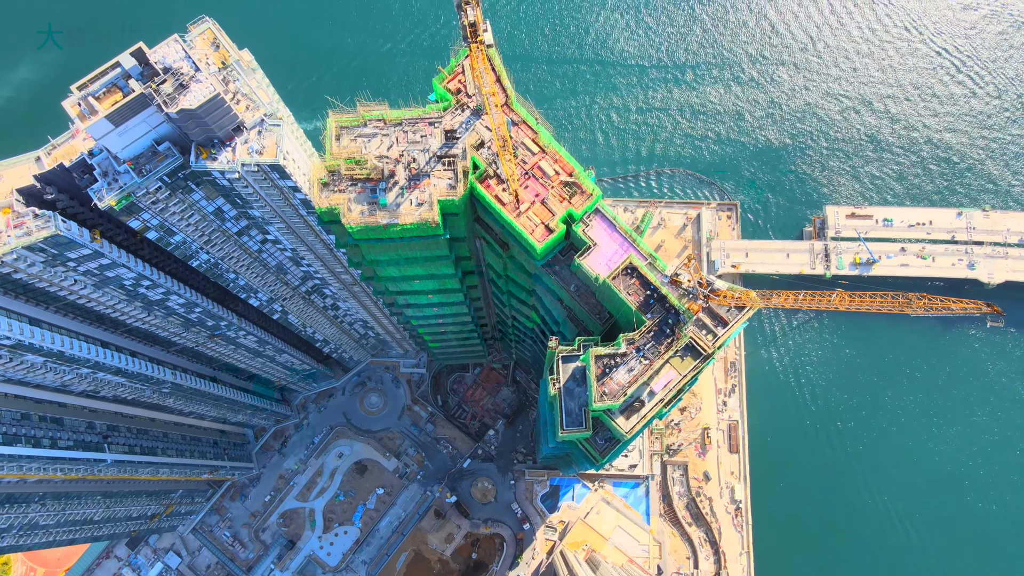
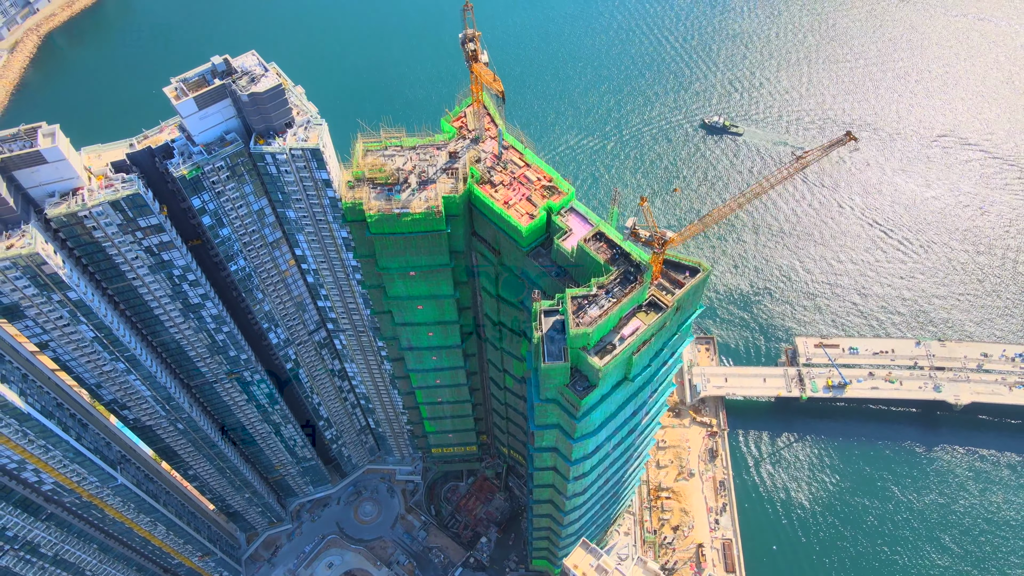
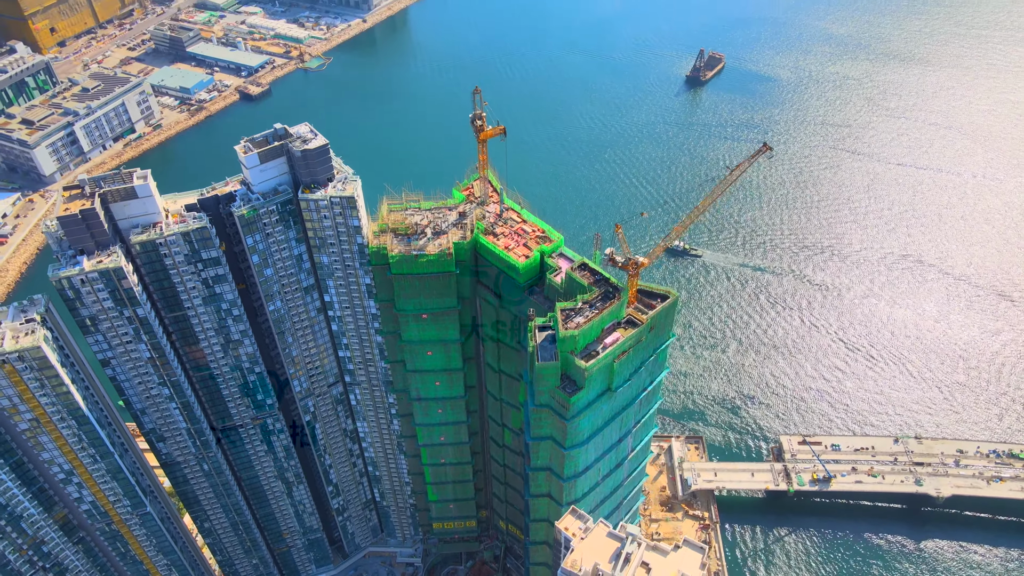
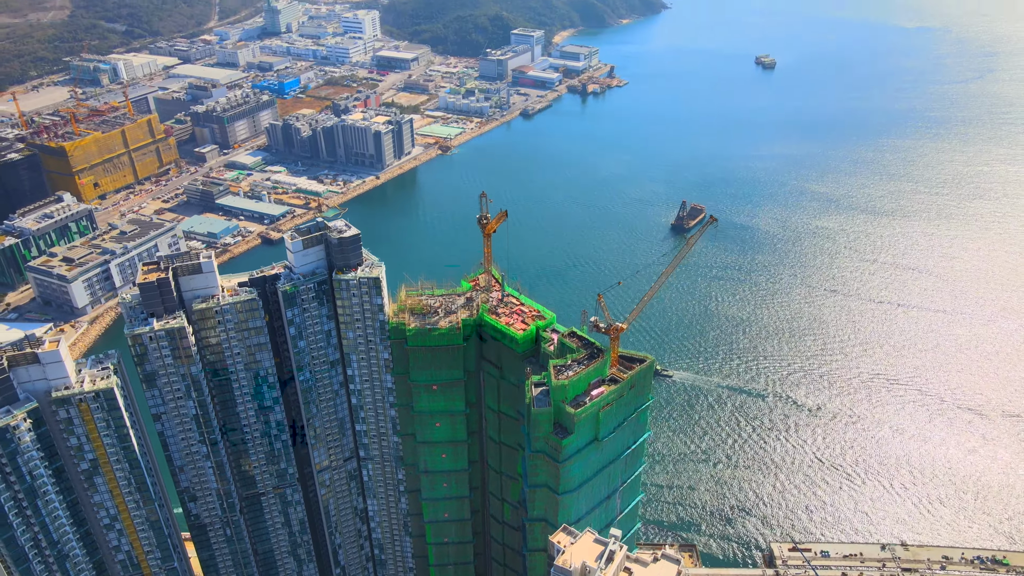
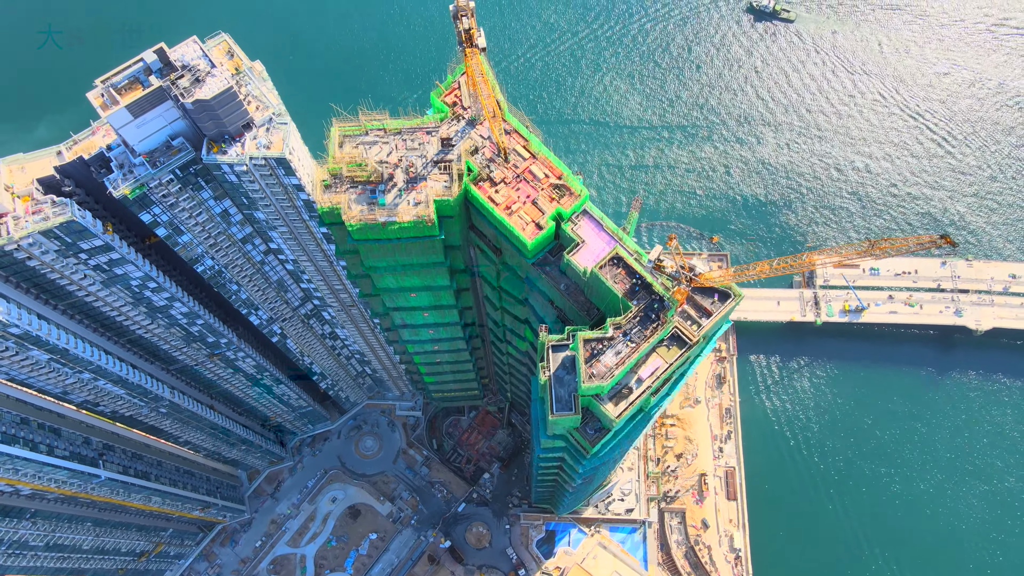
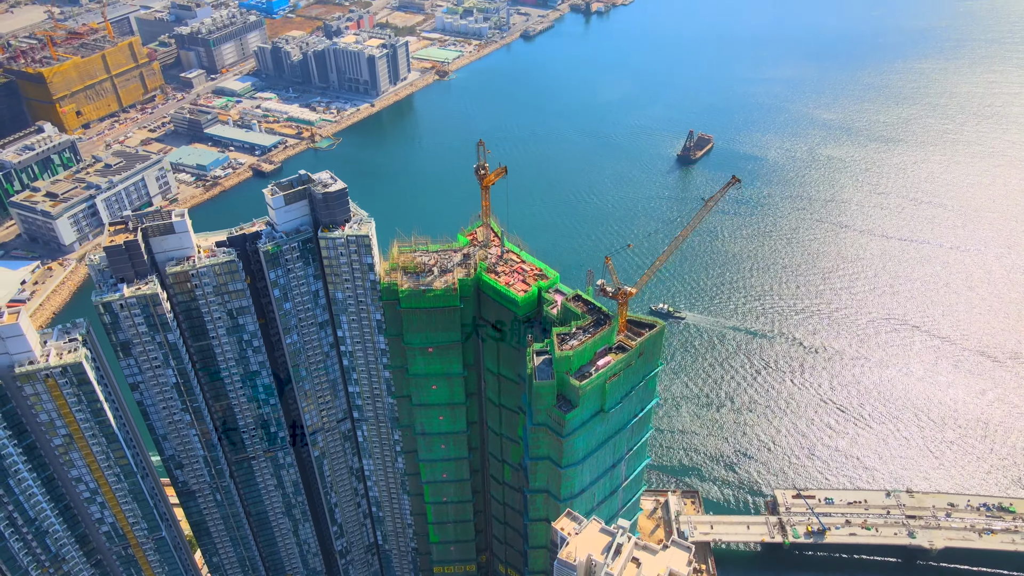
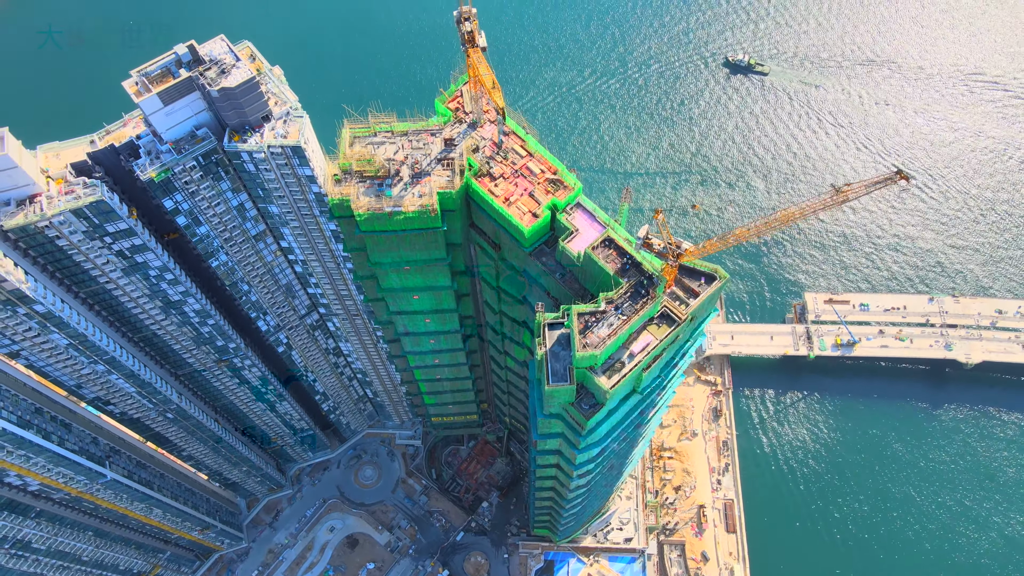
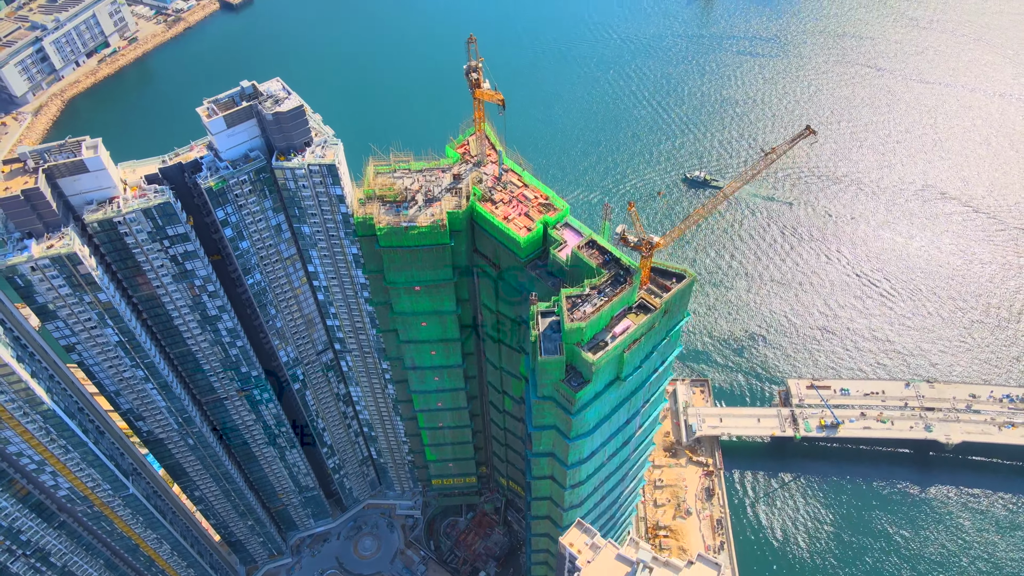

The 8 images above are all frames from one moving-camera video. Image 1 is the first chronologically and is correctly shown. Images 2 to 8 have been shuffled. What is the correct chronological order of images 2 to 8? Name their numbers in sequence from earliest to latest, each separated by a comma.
5, 7, 2, 8, 3, 6, 4
